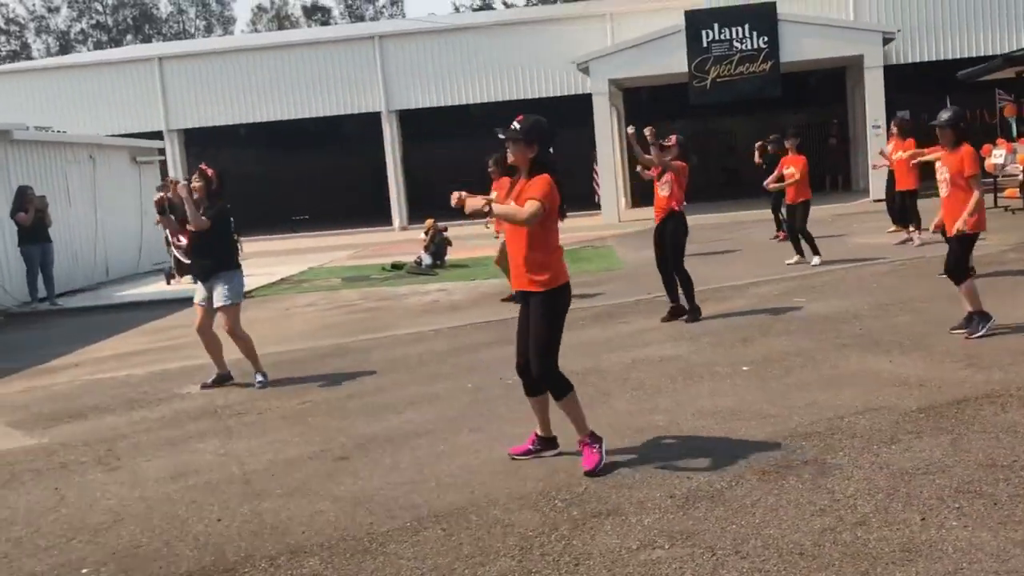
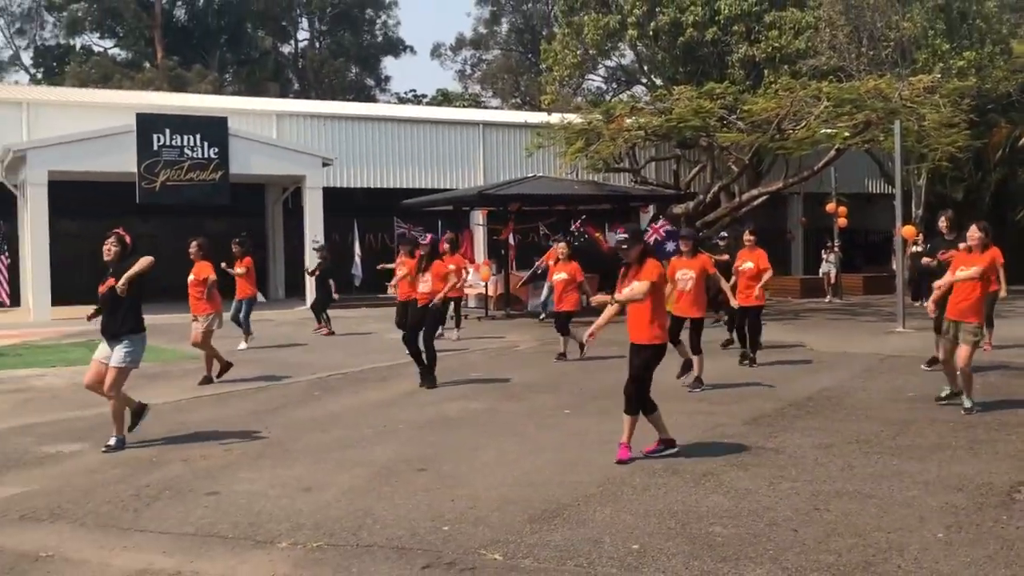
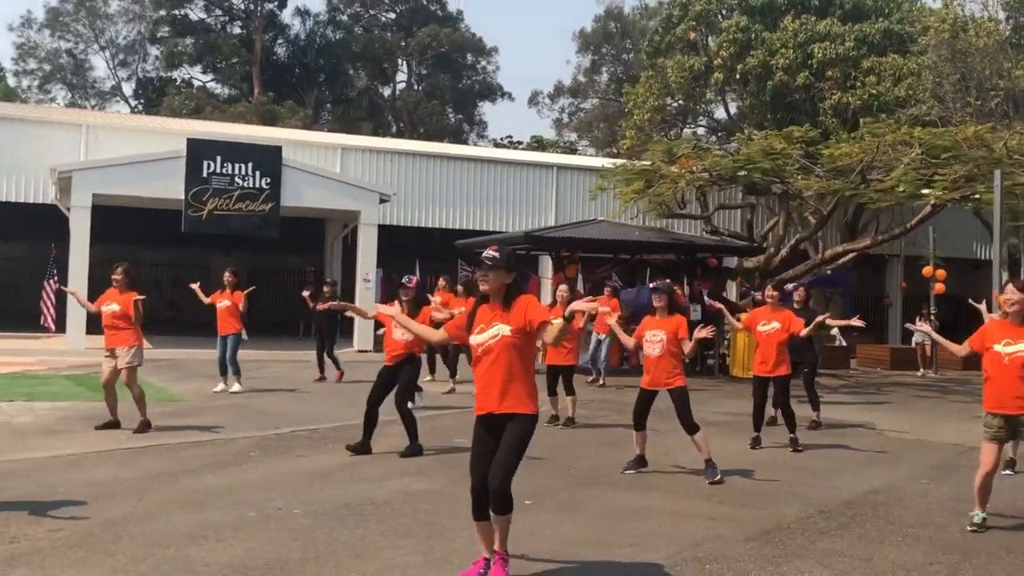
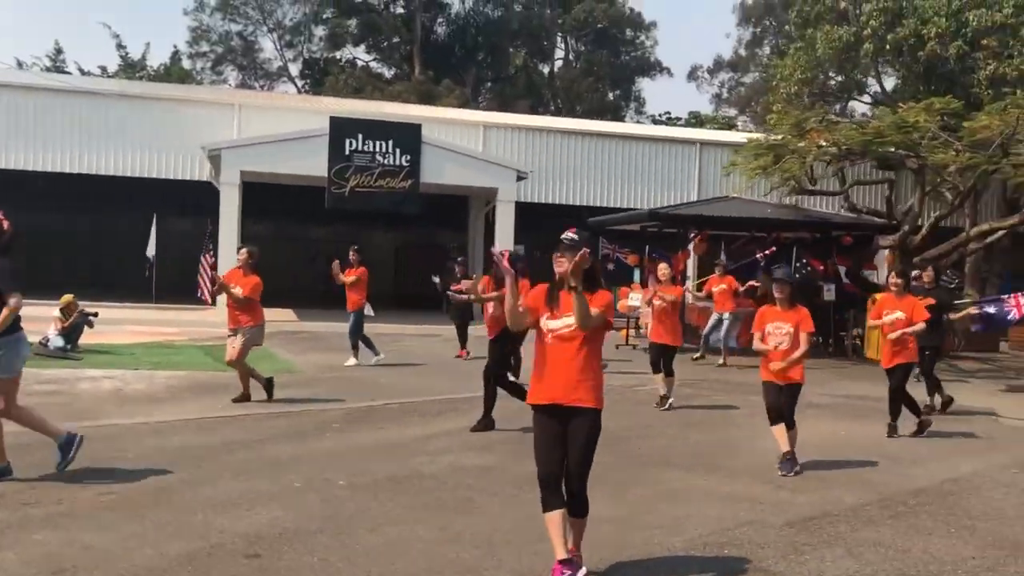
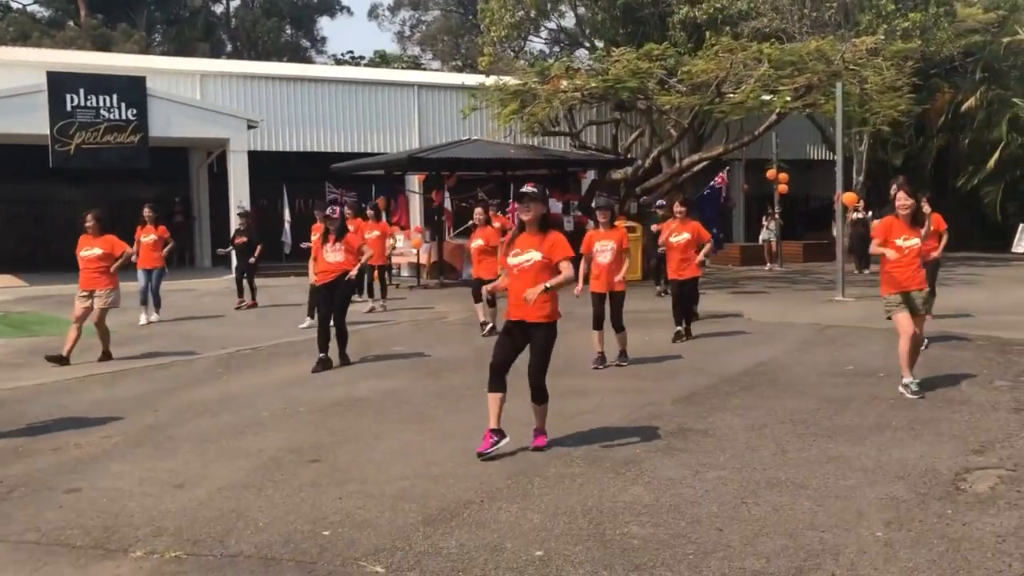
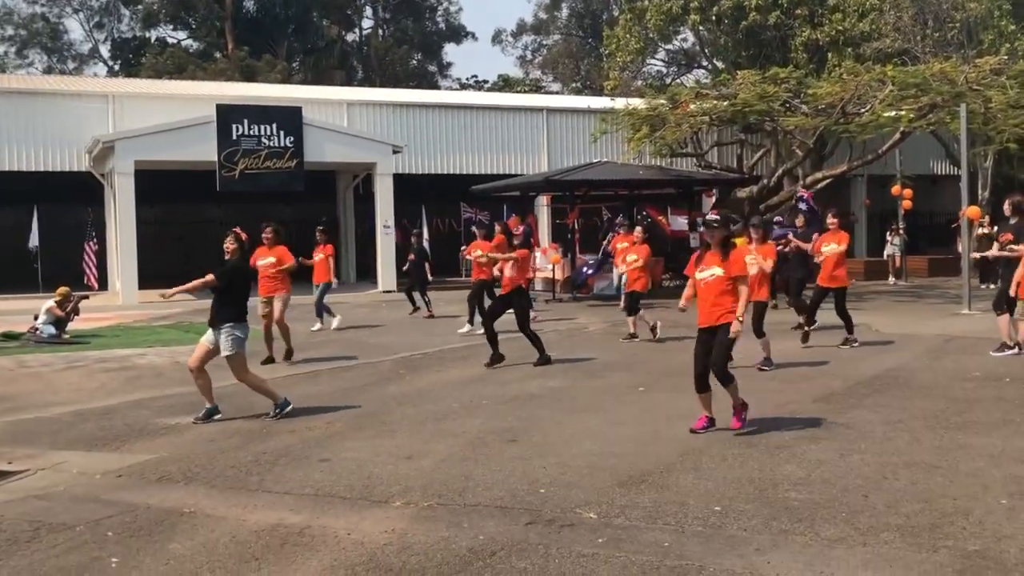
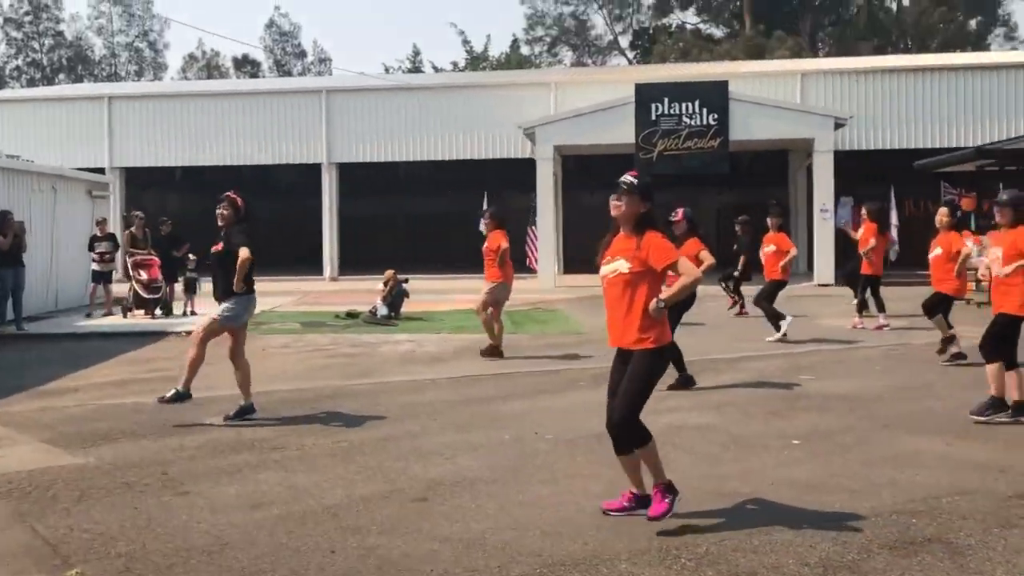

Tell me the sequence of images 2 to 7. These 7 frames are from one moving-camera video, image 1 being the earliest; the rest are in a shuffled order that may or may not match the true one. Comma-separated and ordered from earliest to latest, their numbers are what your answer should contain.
7, 4, 3, 5, 2, 6
